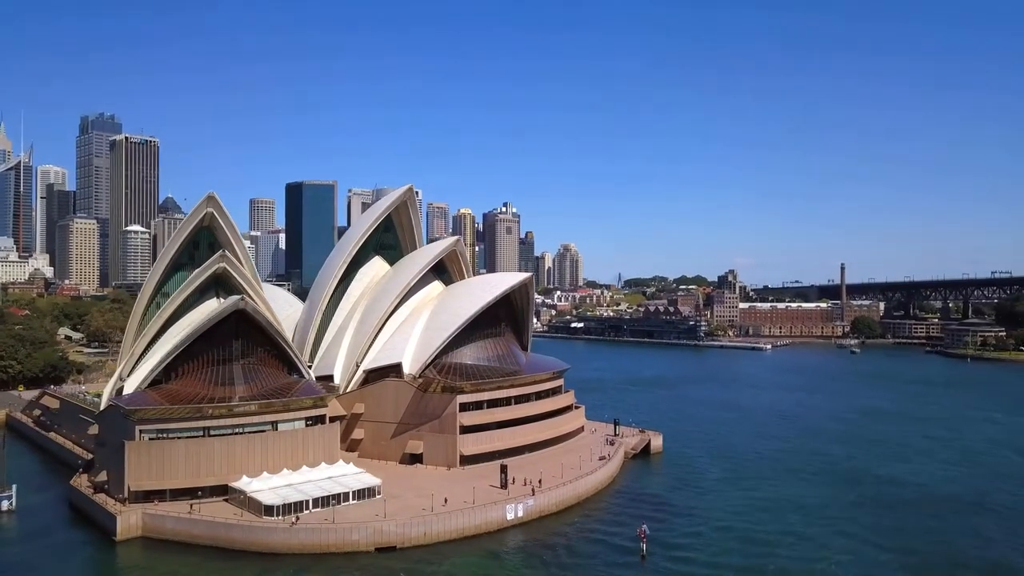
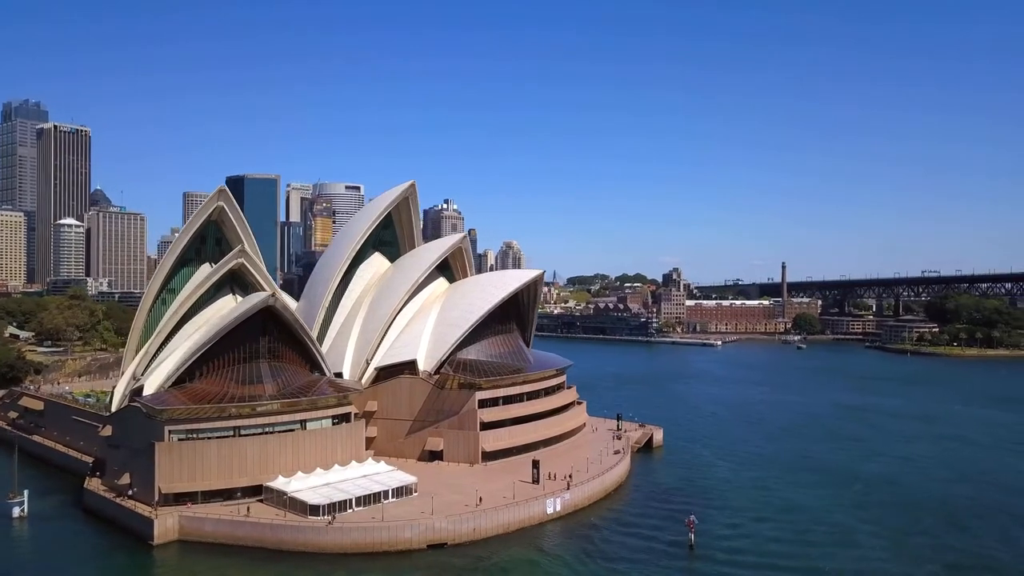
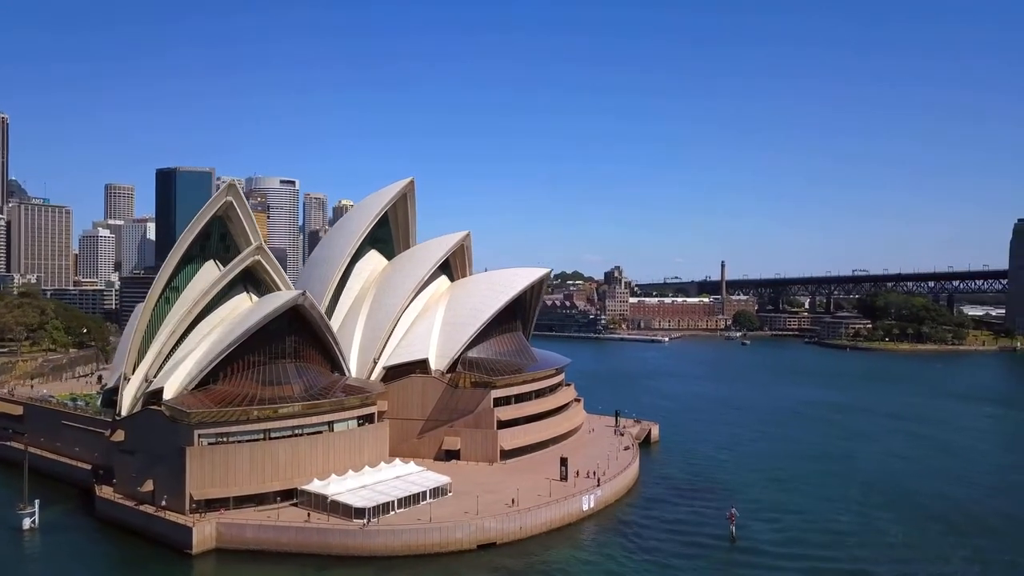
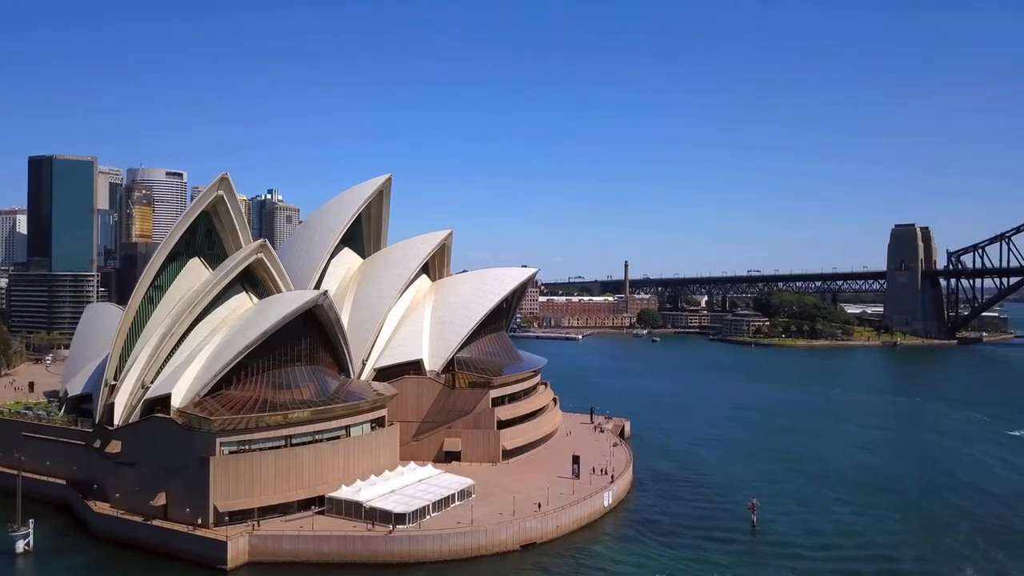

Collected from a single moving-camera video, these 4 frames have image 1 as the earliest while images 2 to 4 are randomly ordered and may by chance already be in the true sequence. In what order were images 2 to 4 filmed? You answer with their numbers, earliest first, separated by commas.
2, 3, 4
